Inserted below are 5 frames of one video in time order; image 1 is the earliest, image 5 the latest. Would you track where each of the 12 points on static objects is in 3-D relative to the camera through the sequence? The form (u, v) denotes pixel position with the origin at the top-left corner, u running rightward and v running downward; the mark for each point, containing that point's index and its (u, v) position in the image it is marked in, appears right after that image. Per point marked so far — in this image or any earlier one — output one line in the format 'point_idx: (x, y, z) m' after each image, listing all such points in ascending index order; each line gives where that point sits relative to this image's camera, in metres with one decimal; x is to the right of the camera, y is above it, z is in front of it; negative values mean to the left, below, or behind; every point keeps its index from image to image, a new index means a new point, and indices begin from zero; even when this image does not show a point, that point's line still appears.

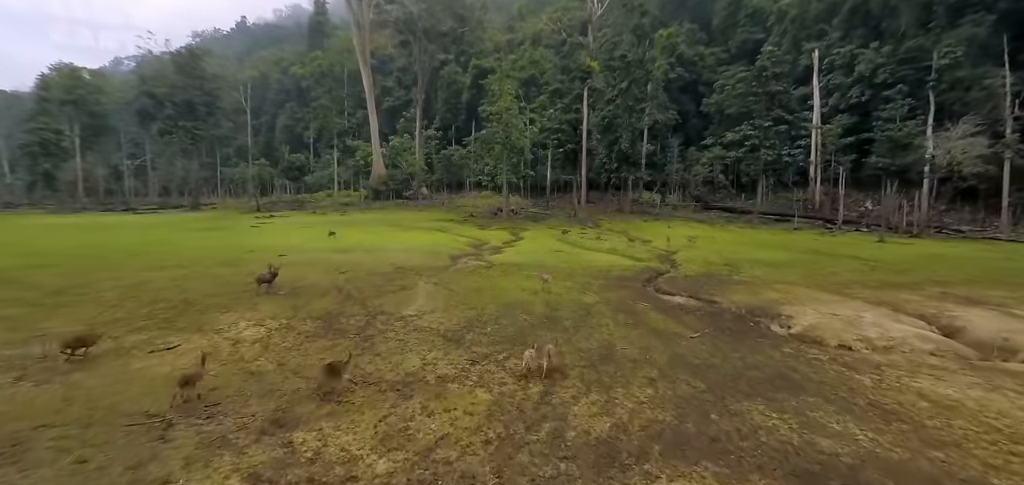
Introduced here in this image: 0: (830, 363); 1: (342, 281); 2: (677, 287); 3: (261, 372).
0: (+5.1, -1.9, +6.6) m
1: (-4.9, -1.2, +12.1) m
2: (+5.0, -1.3, +12.6) m
3: (-3.5, -1.8, +5.8) m
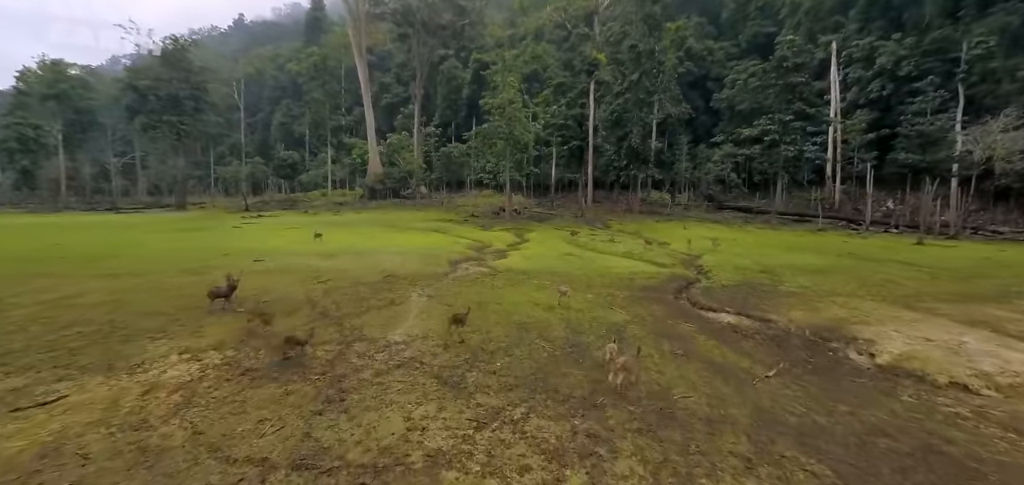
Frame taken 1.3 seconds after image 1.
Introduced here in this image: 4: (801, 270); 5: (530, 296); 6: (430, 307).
0: (+5.3, -2.1, +4.7) m
1: (-4.7, -1.3, +10.1) m
2: (+5.2, -1.5, +10.6) m
3: (-3.3, -1.9, +3.9) m
4: (+10.0, -1.0, +14.4) m
5: (+0.5, -1.4, +10.4) m
6: (-1.8, -1.5, +9.3) m
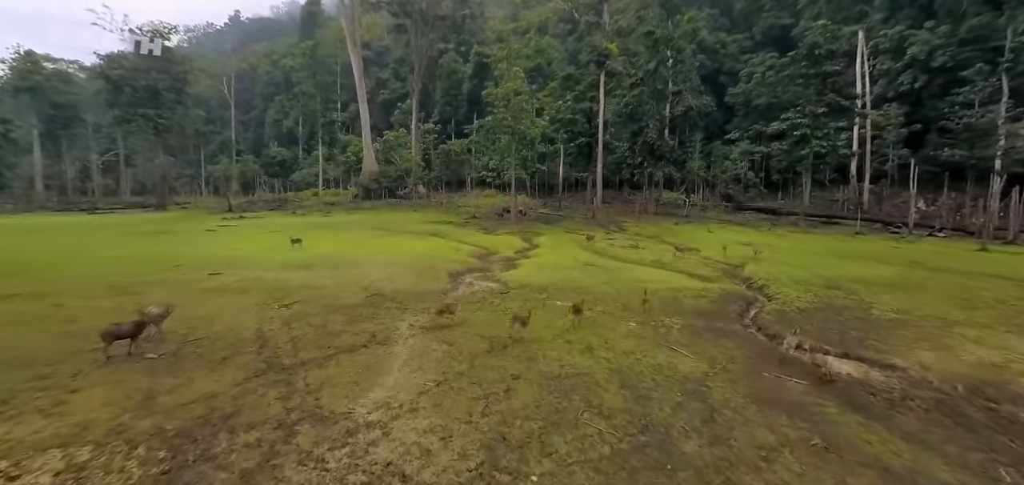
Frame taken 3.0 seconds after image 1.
0: (+5.7, -2.3, +2.1) m
1: (-4.3, -1.5, +7.6) m
2: (+5.6, -1.7, +8.1) m
3: (-2.9, -2.2, +1.3) m
4: (+10.4, -1.2, +11.9) m
5: (+0.8, -1.6, +7.8) m
6: (-1.4, -1.7, +6.8) m
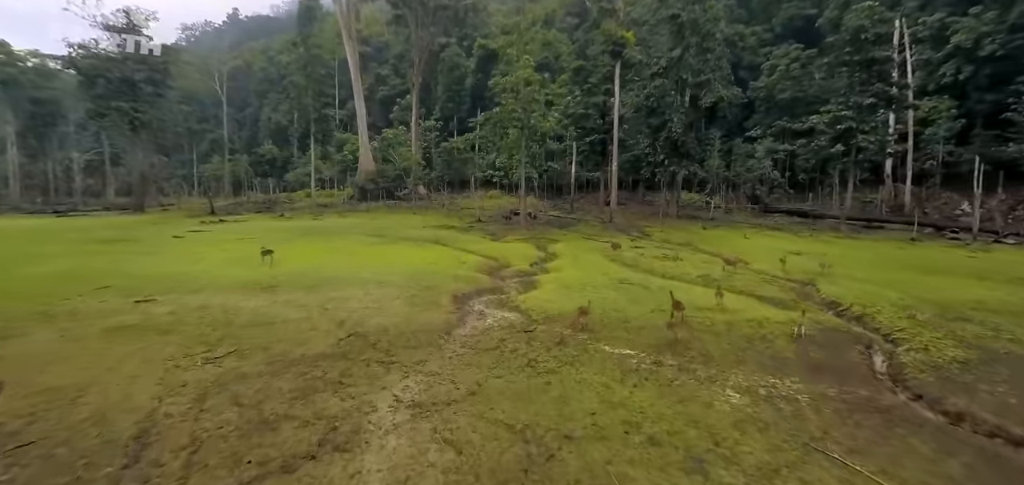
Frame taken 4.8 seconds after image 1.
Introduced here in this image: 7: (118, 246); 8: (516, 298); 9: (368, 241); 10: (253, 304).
0: (+6.2, -2.7, -0.7) m
1: (-3.8, -1.9, +4.8) m
2: (+6.1, -2.1, +5.2) m
3: (-2.4, -2.5, -1.5) m
4: (+10.9, -1.6, +9.0) m
5: (+1.4, -2.0, +5.0) m
6: (-0.9, -2.1, +4.0) m
7: (-15.2, -0.2, +16.0) m
8: (+0.1, -1.4, +10.2) m
9: (-6.4, +0.1, +18.4) m
10: (-5.5, -1.3, +8.8) m
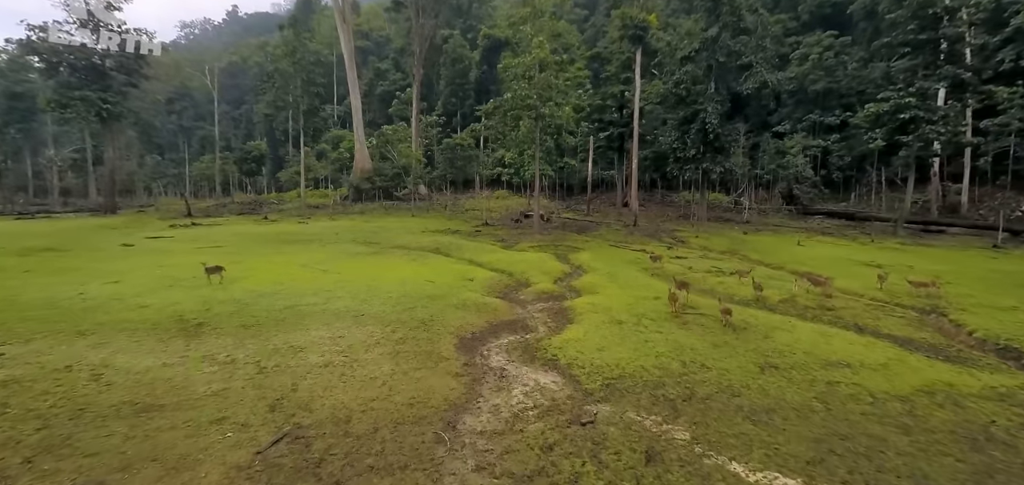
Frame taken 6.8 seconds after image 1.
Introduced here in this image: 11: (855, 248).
0: (+6.7, -3.0, -3.9) m
1: (-3.3, -2.2, +1.7) m
2: (+6.6, -2.4, +2.0) m
3: (-2.0, -2.8, -4.6) m
4: (+11.5, -1.9, +5.8) m
5: (+1.9, -2.3, +1.8) m
6: (-0.4, -2.4, +0.8) m
7: (-14.6, -0.5, +12.9) m
8: (+0.6, -1.7, +7.0) m
9: (-5.8, -0.3, +15.3) m
10: (-5.0, -1.6, +5.7) m
11: (+15.1, -0.2, +18.0) m
